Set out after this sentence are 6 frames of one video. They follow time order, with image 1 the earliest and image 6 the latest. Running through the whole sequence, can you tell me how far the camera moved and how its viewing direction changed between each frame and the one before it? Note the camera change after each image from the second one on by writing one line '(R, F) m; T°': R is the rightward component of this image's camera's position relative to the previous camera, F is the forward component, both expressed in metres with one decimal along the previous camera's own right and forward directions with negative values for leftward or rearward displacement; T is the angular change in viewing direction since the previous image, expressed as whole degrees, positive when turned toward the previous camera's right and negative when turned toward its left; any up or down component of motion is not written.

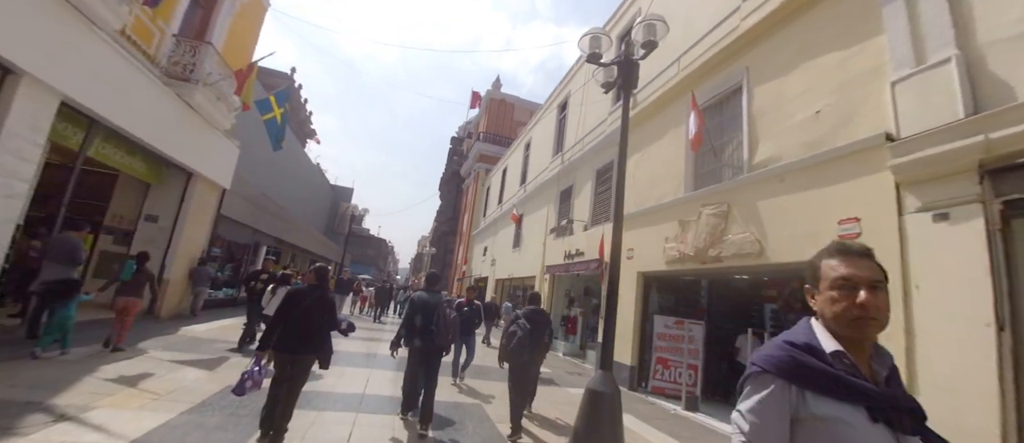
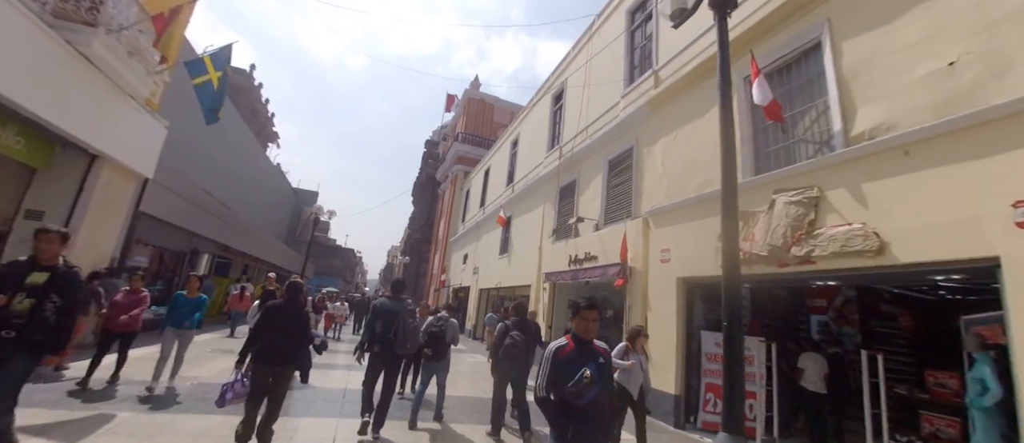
(-0.7, +1.9) m; +4°
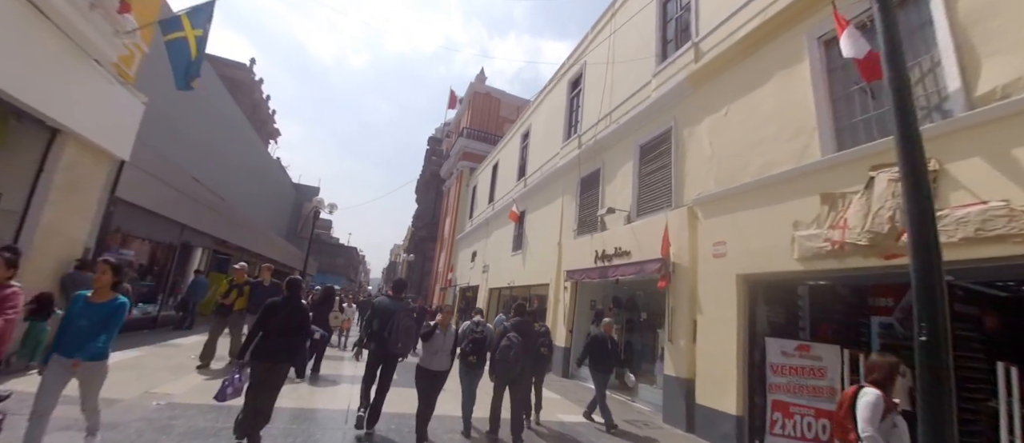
(-0.4, +1.0) m; 0°
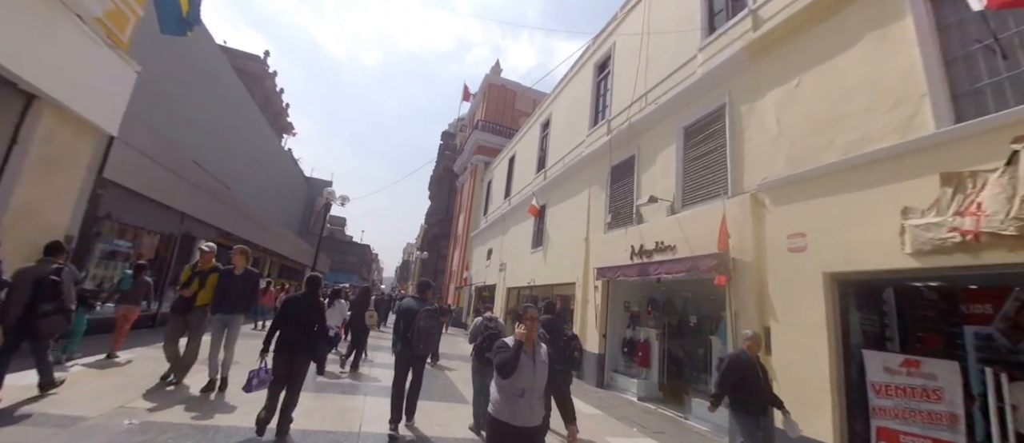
(-0.3, +0.9) m; -1°
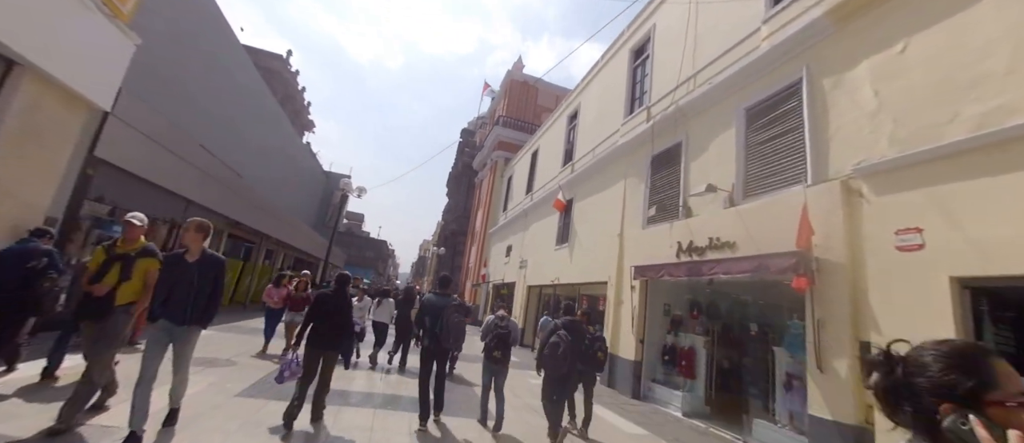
(-0.3, +0.9) m; -2°
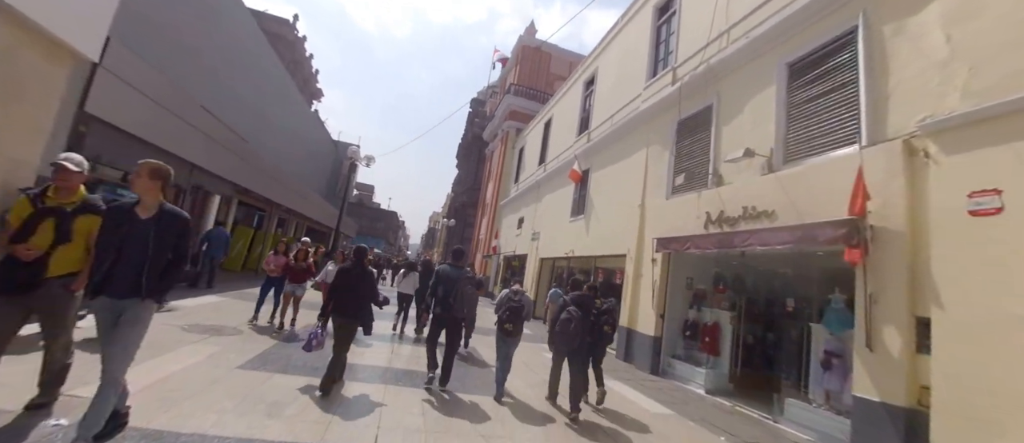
(-0.1, +0.4) m; -1°
